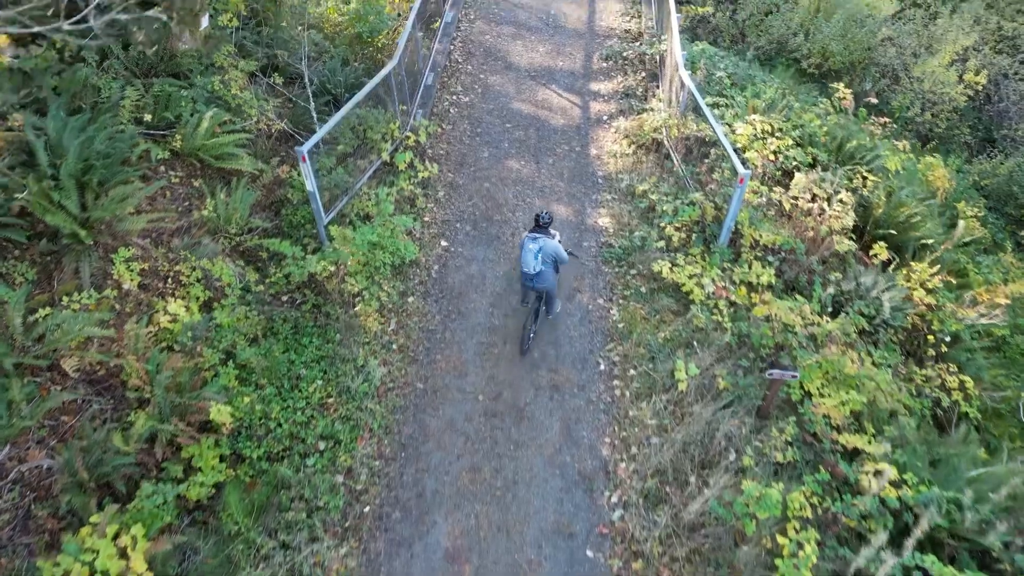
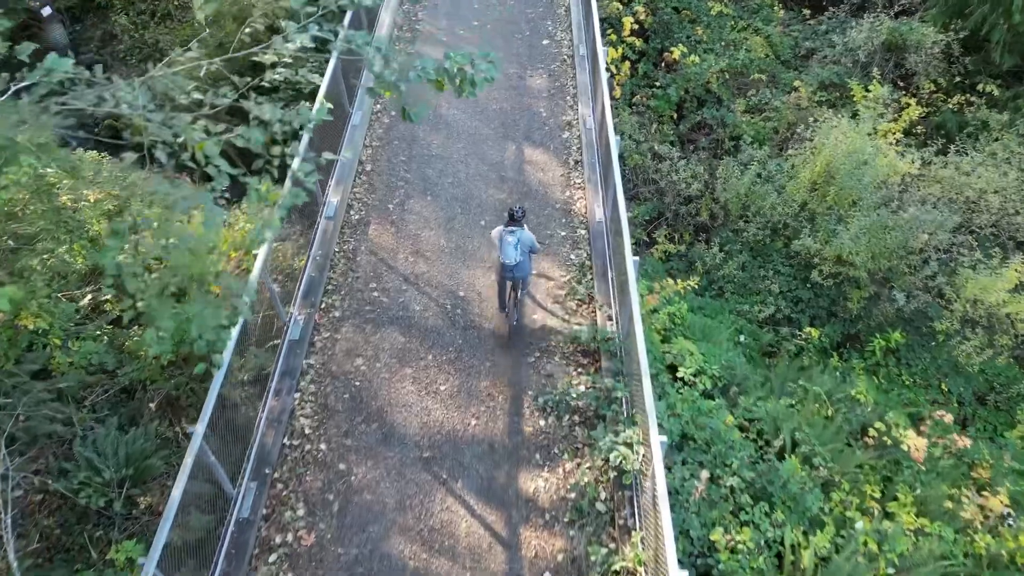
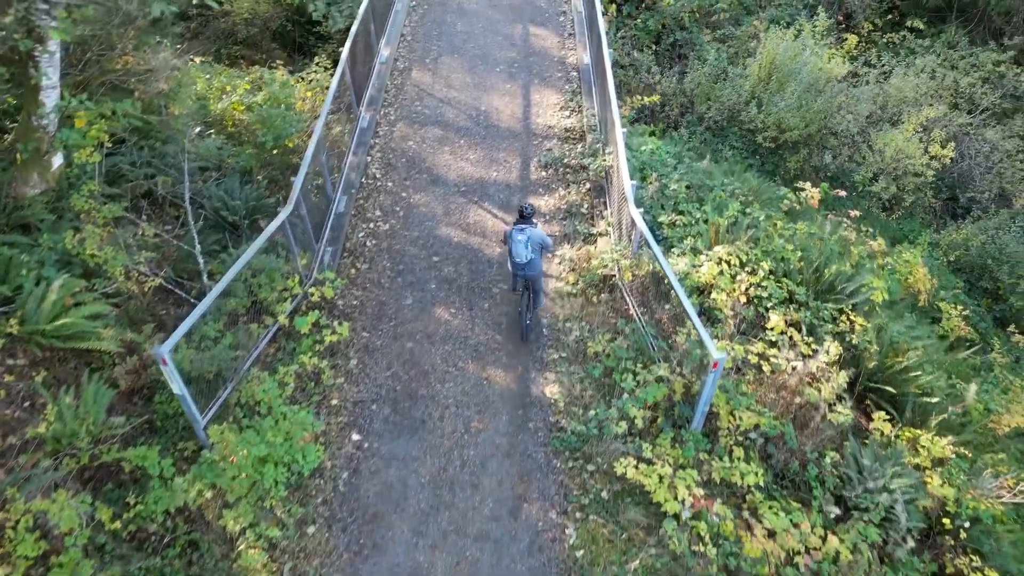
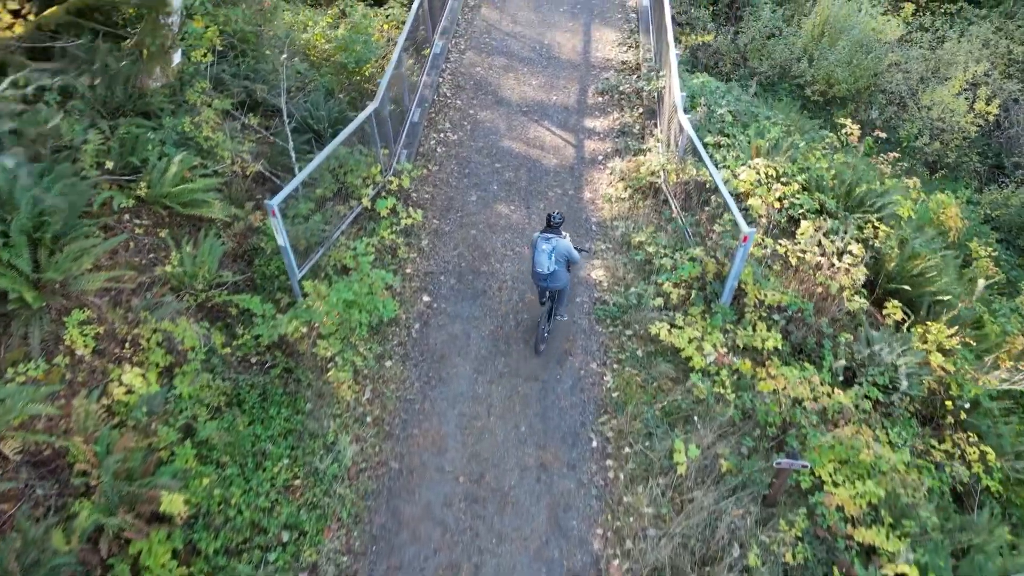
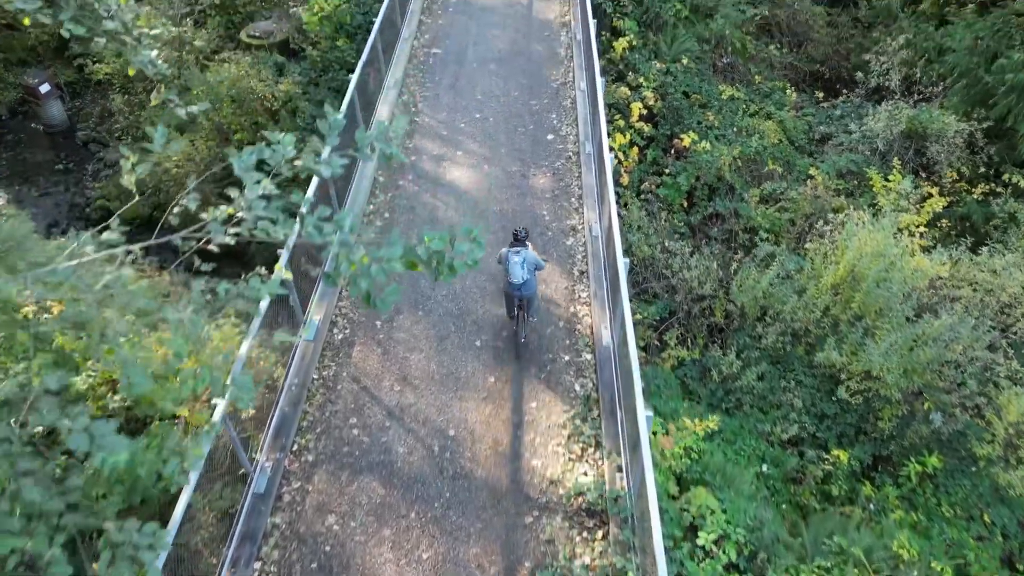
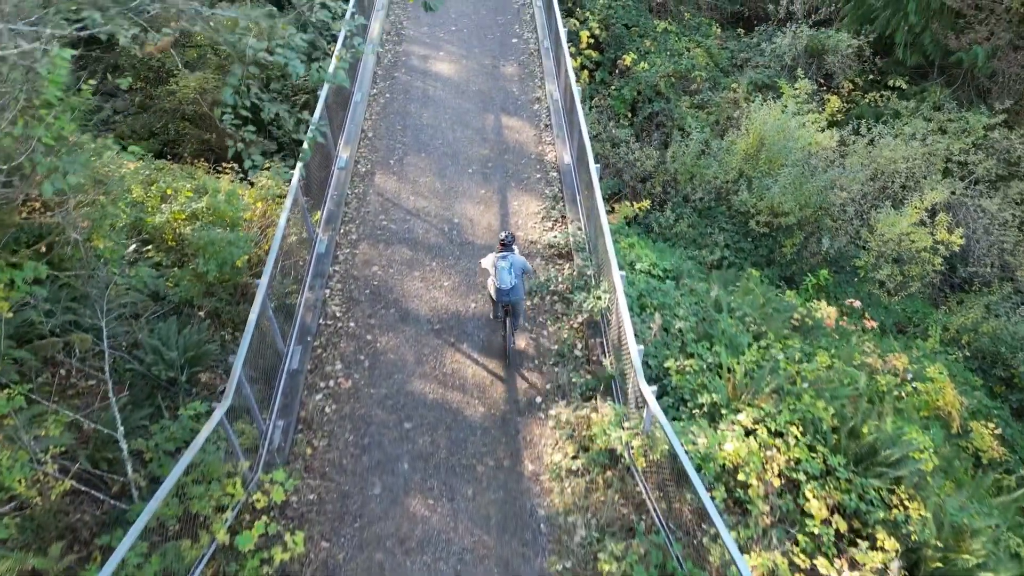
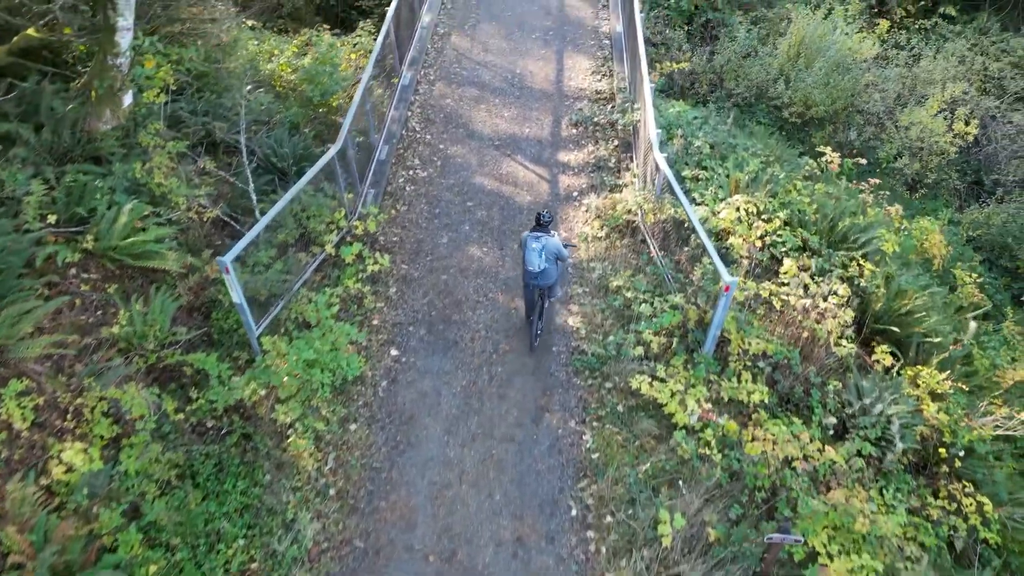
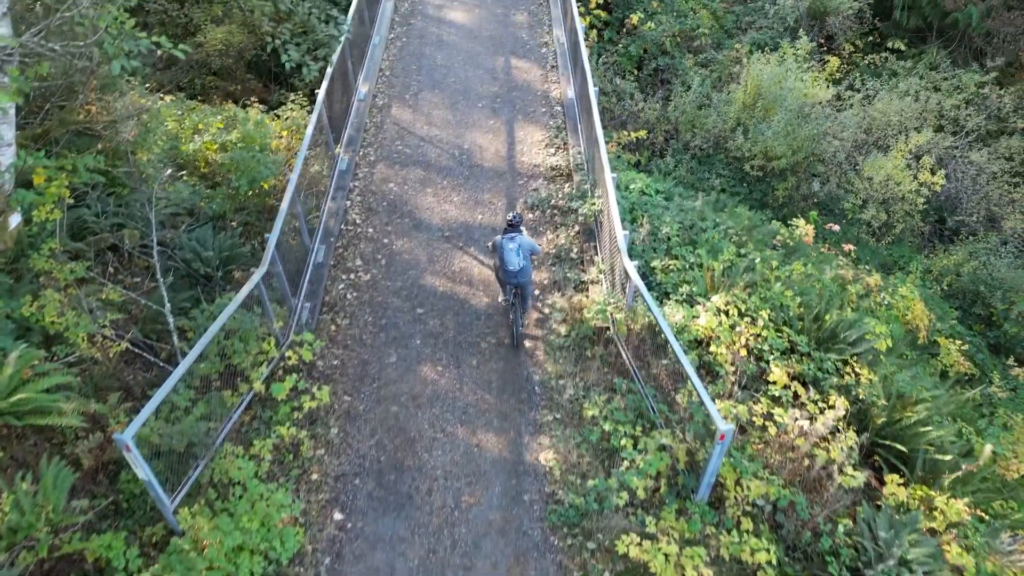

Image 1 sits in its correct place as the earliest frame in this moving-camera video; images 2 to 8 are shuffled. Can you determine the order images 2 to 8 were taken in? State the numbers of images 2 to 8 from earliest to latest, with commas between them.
4, 7, 3, 8, 6, 2, 5
